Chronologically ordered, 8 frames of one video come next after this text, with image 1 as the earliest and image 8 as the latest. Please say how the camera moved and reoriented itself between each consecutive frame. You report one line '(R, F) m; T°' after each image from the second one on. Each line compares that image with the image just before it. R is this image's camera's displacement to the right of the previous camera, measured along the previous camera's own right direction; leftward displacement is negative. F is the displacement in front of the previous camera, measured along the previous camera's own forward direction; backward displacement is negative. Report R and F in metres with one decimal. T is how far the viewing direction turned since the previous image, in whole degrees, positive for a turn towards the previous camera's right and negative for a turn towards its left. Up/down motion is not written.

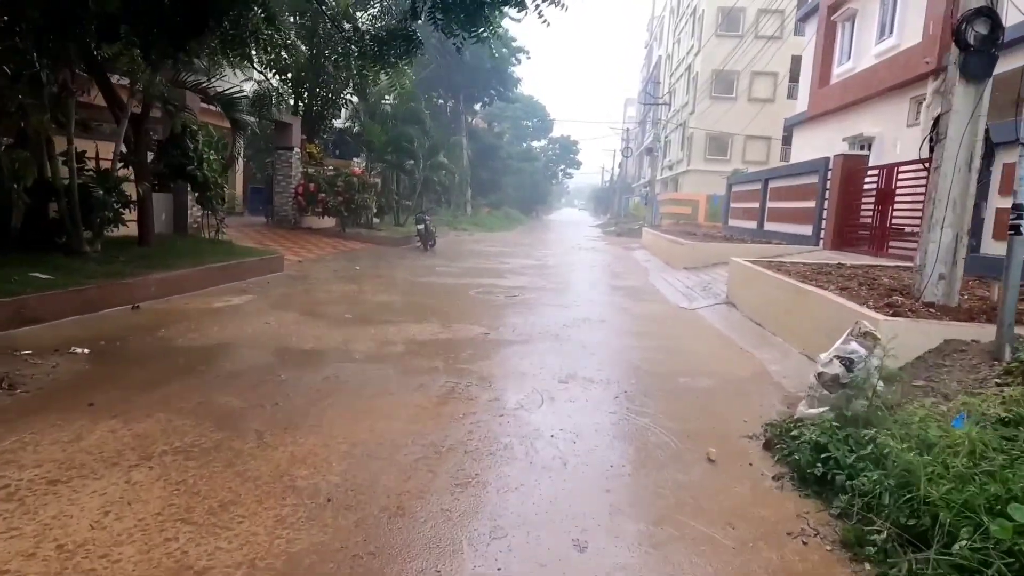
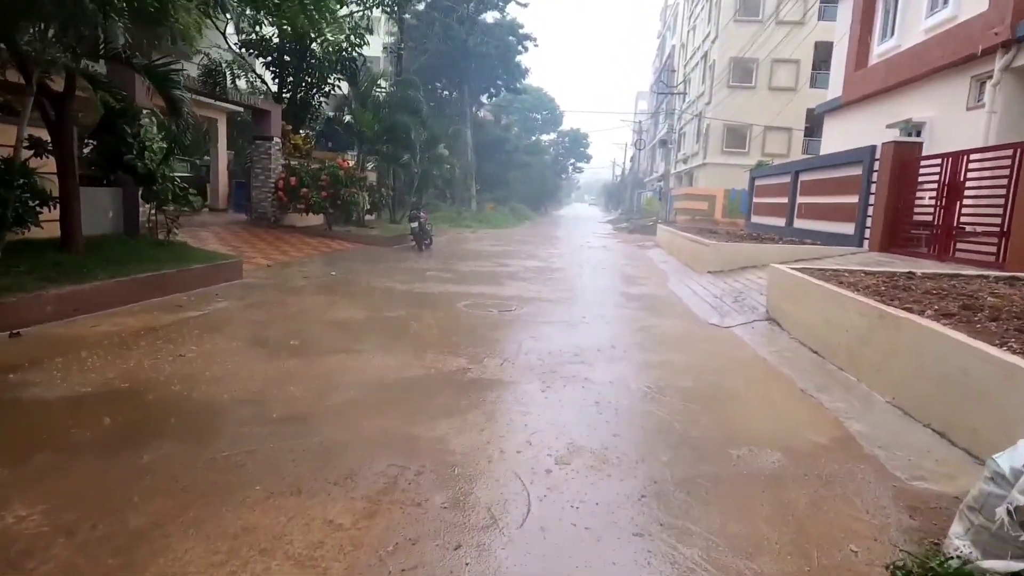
(+0.2, +1.5) m; -1°
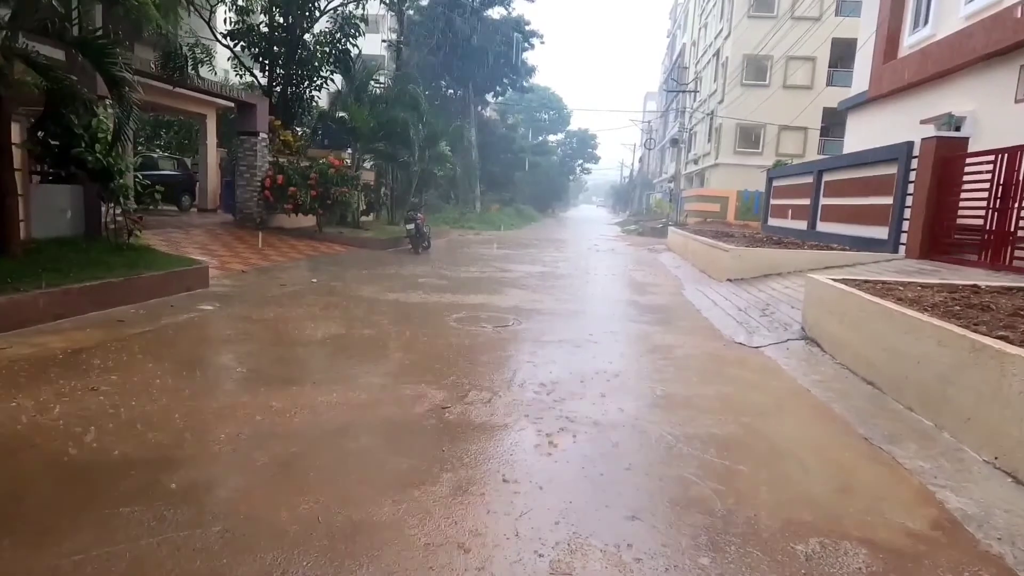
(+0.1, +1.0) m; -1°
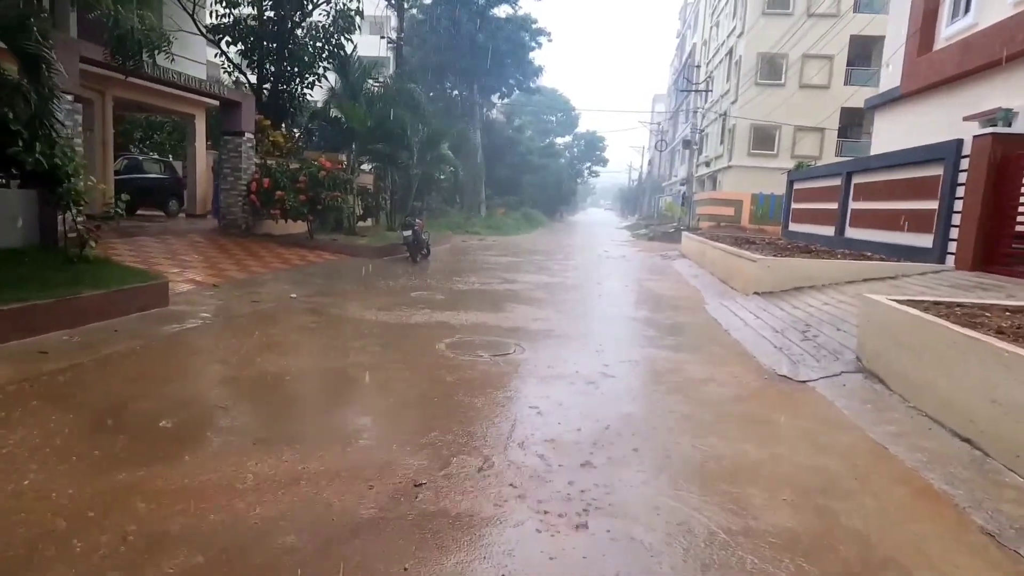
(+0.1, +1.0) m; -1°
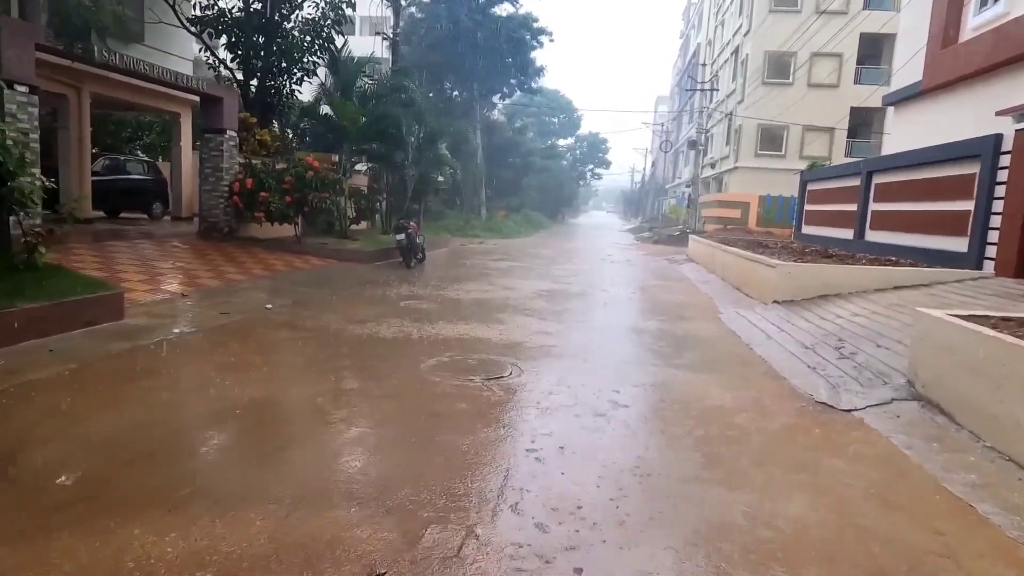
(0.0, +0.8) m; 0°
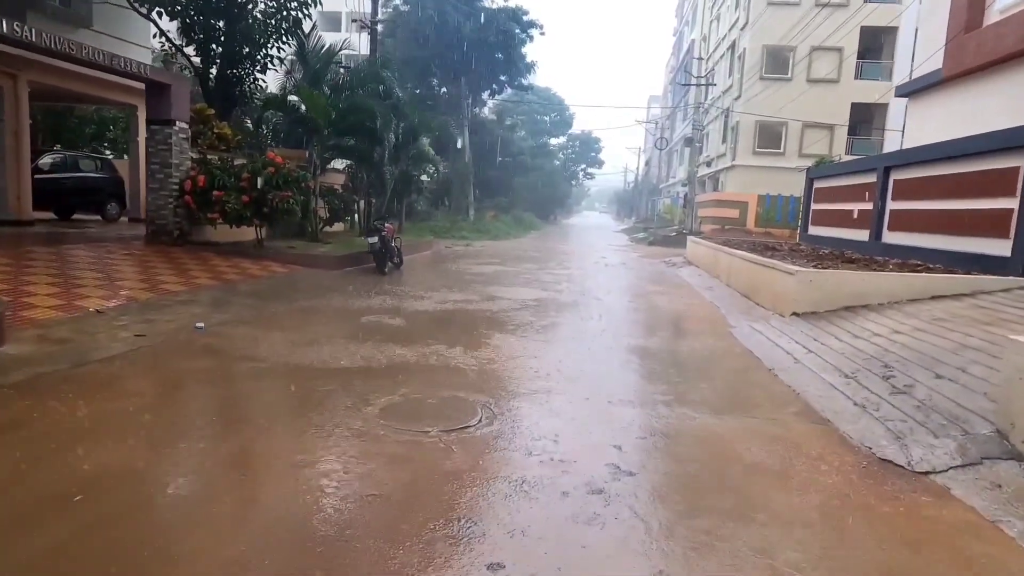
(+0.1, +1.2) m; +1°
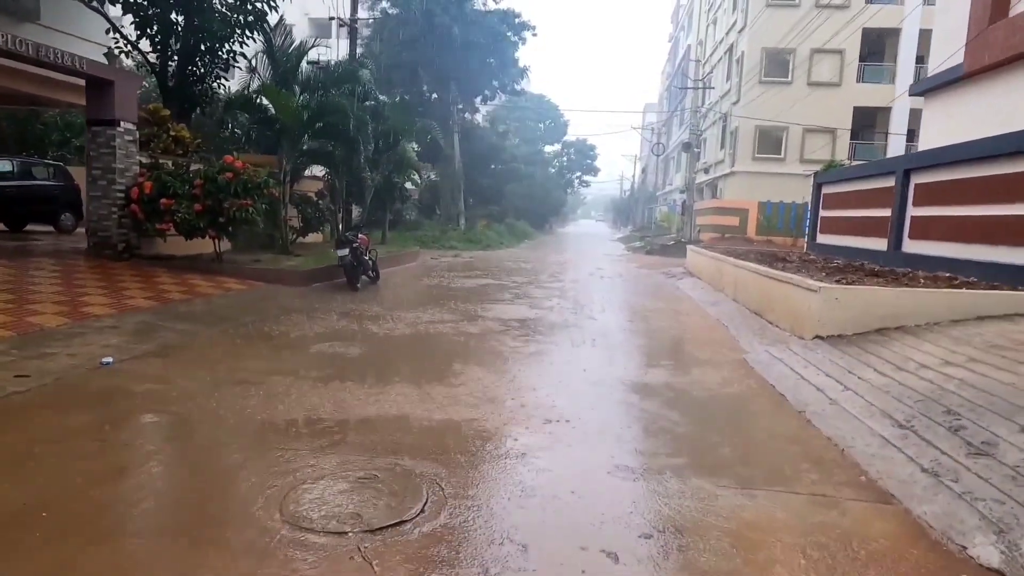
(+0.2, +1.1) m; 0°
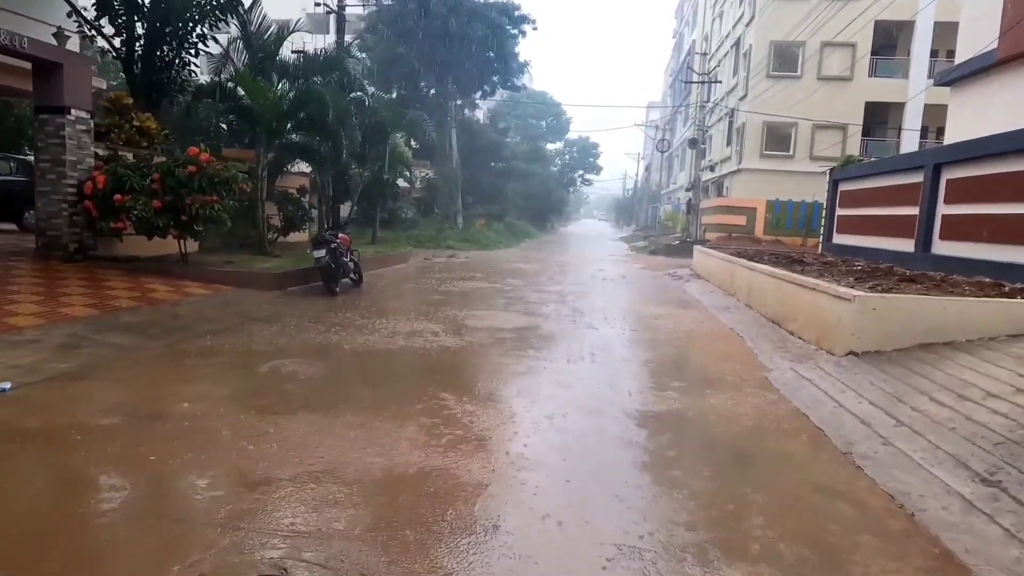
(+0.1, +0.9) m; 0°
